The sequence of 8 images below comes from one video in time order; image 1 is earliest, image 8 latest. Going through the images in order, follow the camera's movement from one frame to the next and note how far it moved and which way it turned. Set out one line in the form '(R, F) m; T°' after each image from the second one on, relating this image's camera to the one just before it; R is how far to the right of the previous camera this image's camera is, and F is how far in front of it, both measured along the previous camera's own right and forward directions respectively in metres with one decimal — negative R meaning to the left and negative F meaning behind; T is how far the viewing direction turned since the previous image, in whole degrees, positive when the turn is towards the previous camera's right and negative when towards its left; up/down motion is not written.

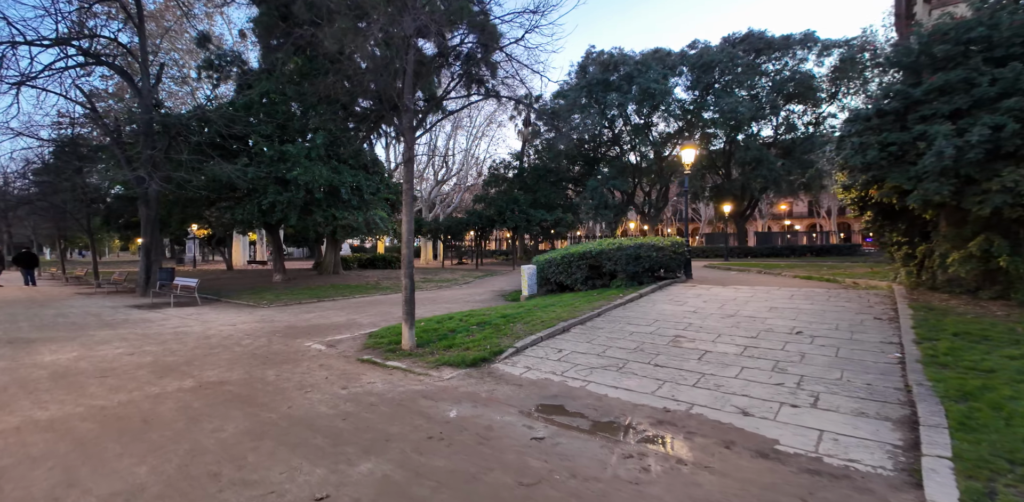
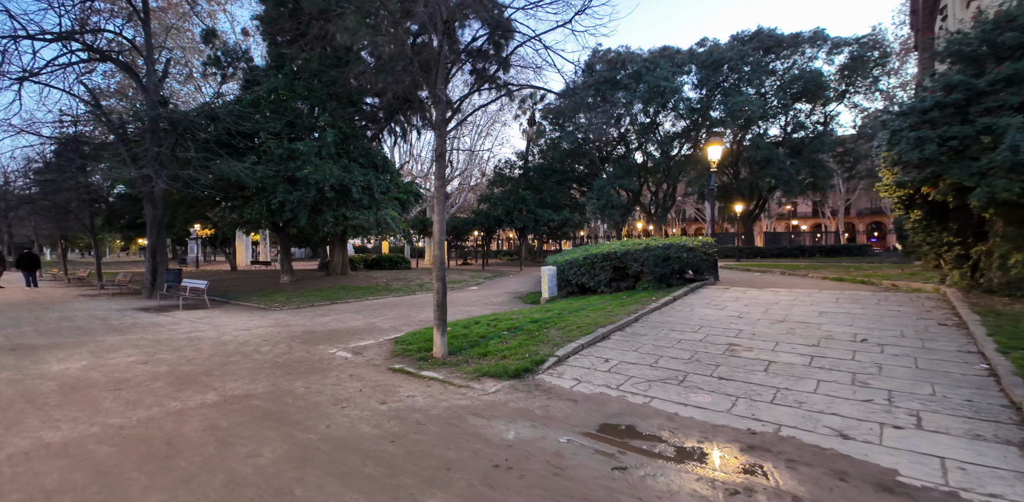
(-0.5, +0.4) m; 0°
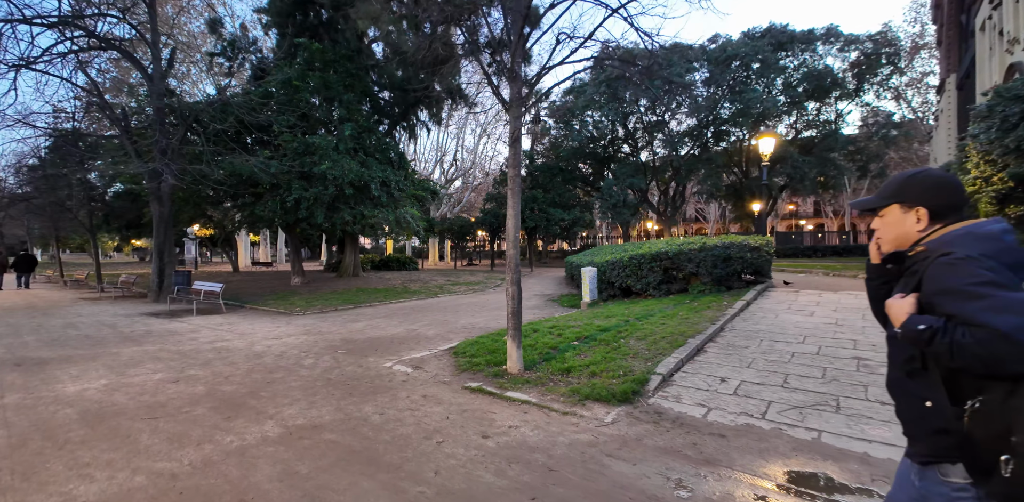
(-1.1, +0.8) m; +1°
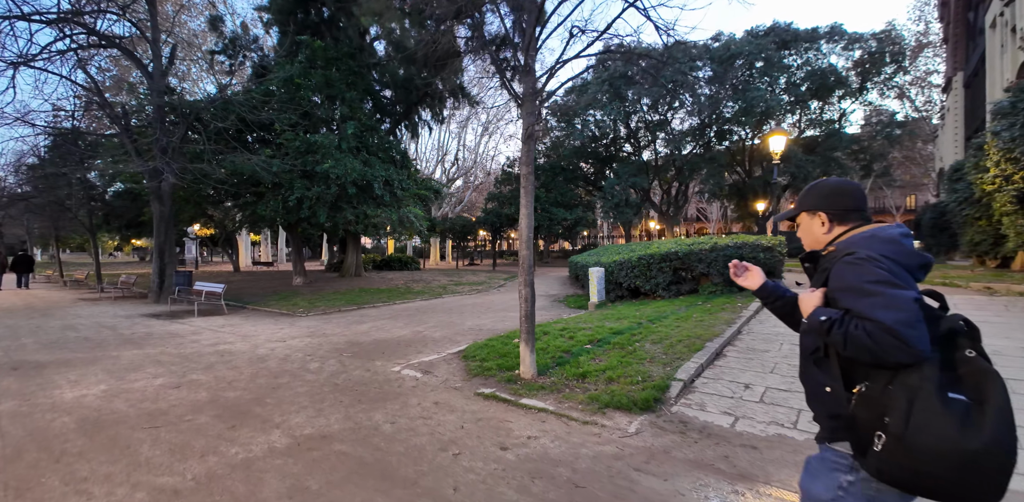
(-0.1, +0.2) m; 0°
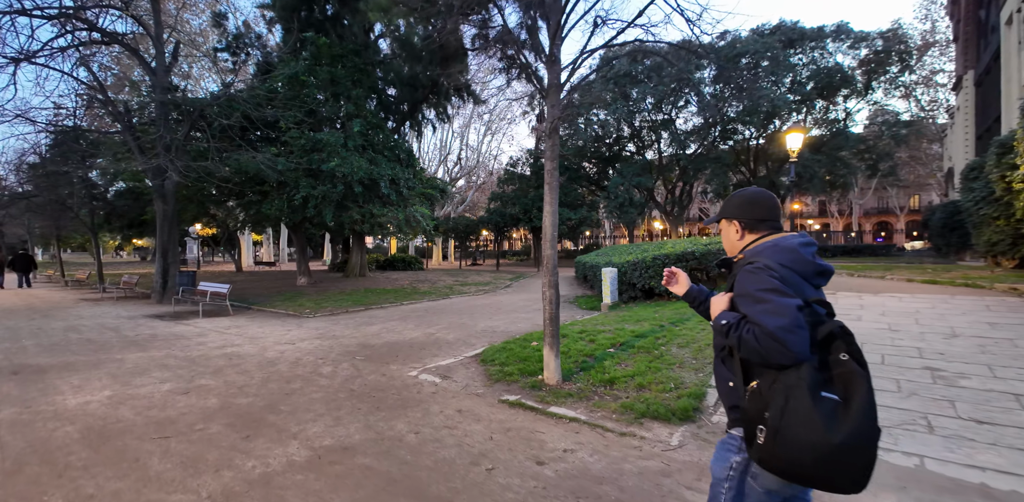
(-0.2, +0.2) m; 0°
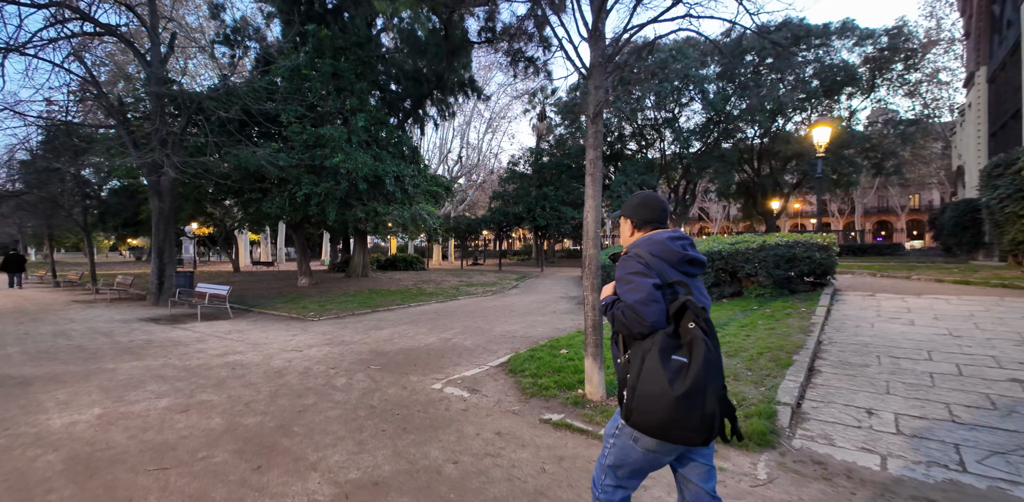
(-0.4, +0.5) m; 0°
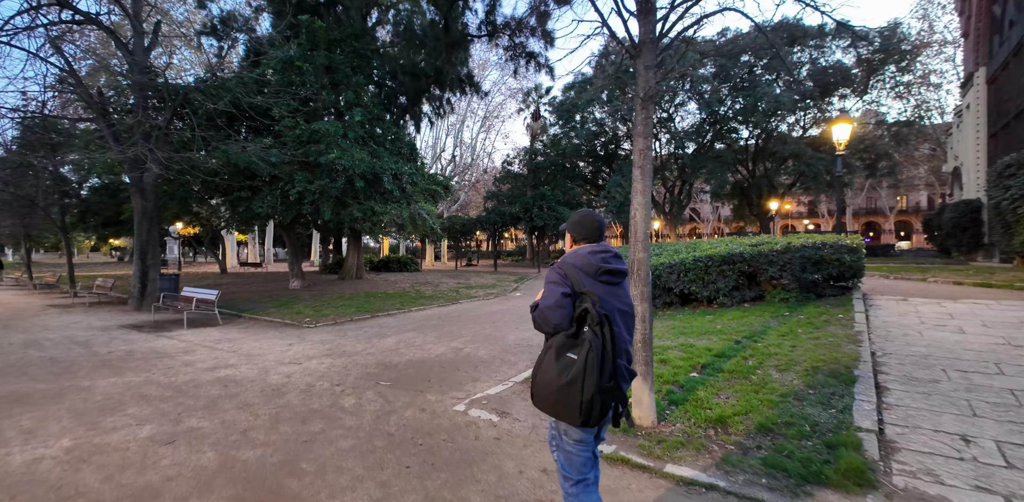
(-0.4, +0.5) m; +1°
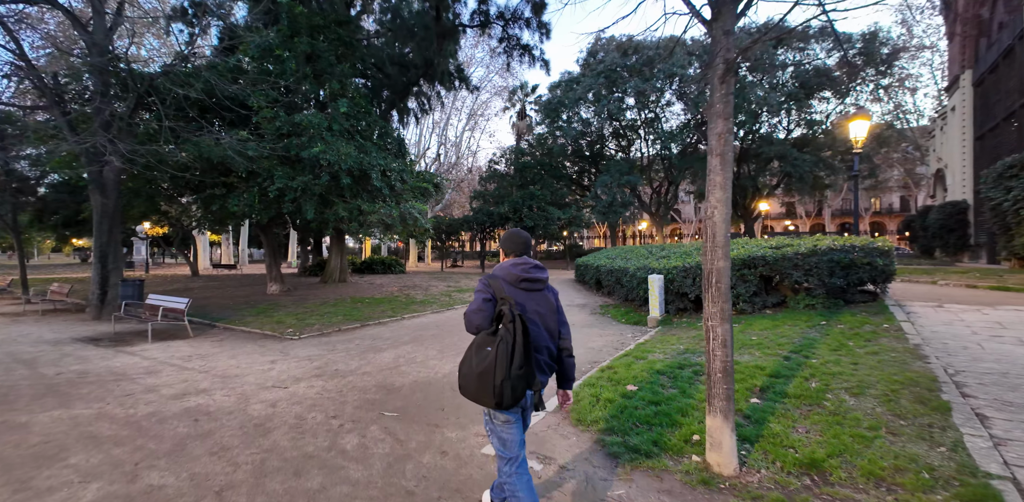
(-0.5, +0.7) m; +2°
